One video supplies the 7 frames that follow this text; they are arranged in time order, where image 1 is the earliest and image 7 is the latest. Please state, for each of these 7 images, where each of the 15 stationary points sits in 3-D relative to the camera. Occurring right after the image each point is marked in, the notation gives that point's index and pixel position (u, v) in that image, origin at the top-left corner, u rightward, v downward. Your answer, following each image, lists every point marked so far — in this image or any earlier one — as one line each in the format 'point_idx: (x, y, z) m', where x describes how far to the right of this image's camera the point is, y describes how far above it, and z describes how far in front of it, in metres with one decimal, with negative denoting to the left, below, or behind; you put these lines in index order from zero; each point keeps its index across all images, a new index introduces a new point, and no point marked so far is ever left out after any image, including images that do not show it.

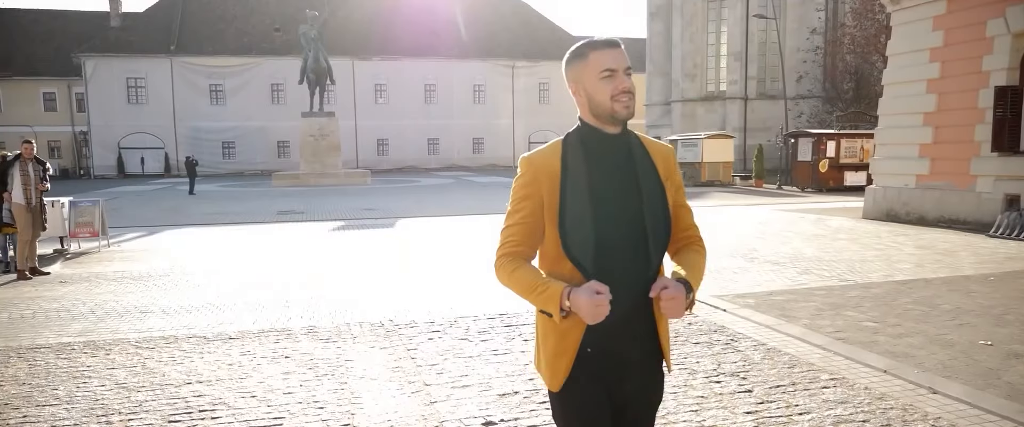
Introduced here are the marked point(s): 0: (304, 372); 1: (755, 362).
0: (-1.6, -1.2, +5.4) m
1: (+1.8, -1.1, +5.3) m
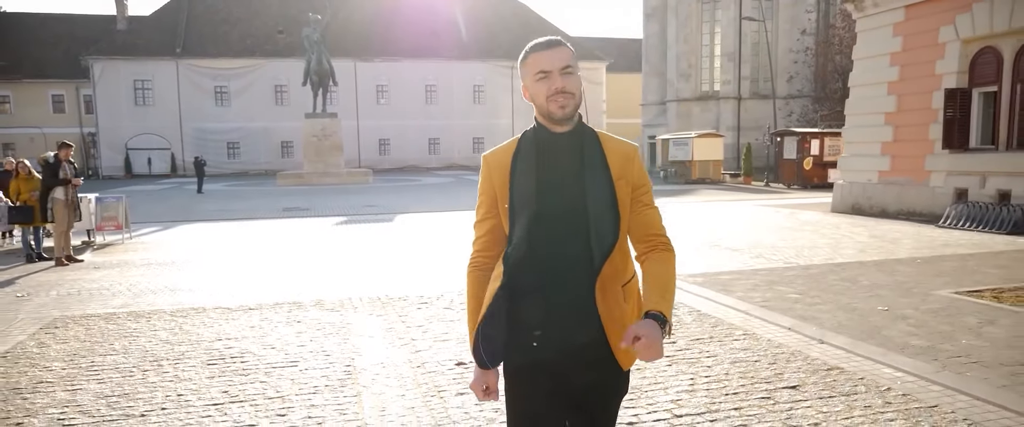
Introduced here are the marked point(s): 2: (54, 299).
0: (-1.8, -1.1, +6.5) m
1: (+1.6, -1.0, +6.4) m
2: (-5.3, -1.0, +8.3) m
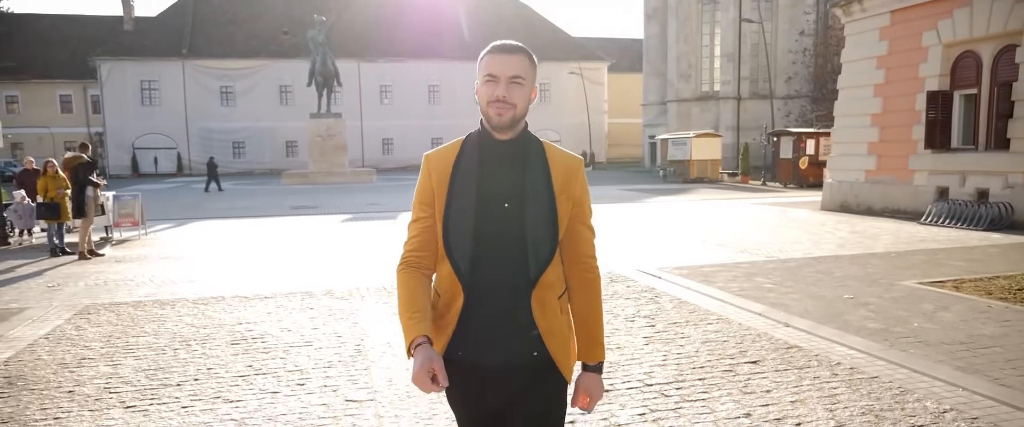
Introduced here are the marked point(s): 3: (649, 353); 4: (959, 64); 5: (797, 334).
0: (-1.9, -1.0, +7.1) m
1: (+1.5, -0.9, +7.0) m
2: (-5.3, -0.9, +8.9) m
3: (+1.1, -1.1, +5.5) m
4: (+8.8, +2.9, +14.0) m
5: (+2.4, -1.0, +6.0) m
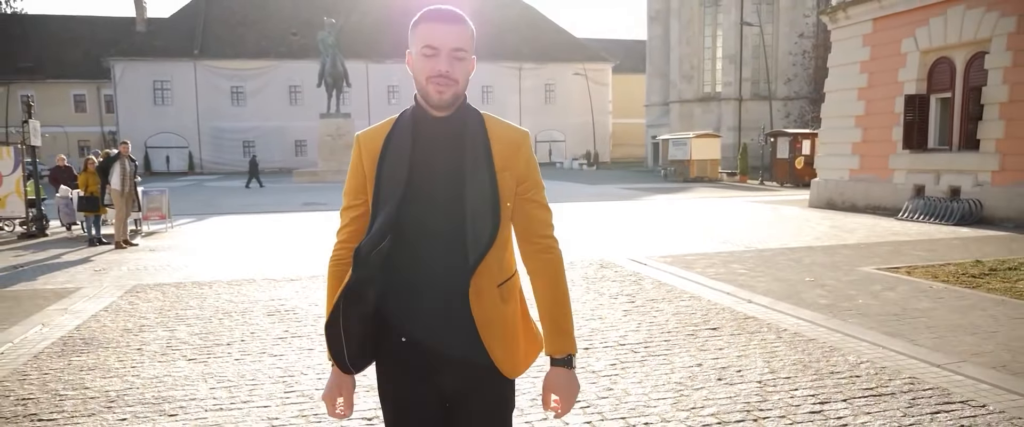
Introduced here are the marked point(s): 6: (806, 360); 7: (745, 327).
0: (-1.9, -0.9, +8.1) m
1: (+1.5, -0.8, +7.9) m
2: (-5.3, -0.8, +9.9) m
3: (+1.0, -1.0, +6.5) m
4: (+8.9, +3.0, +14.9) m
5: (+2.4, -0.9, +7.0) m
6: (+2.2, -1.1, +5.3) m
7: (+2.0, -1.0, +6.2) m
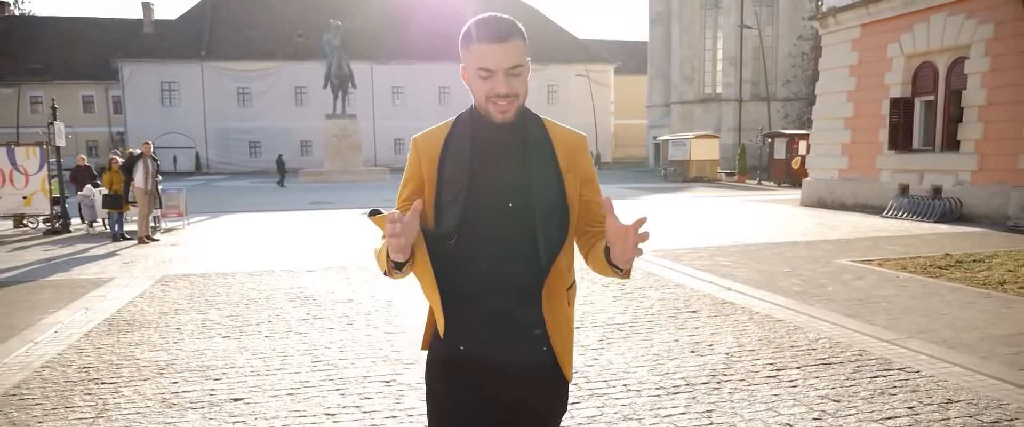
0: (-1.9, -0.9, +8.8) m
1: (+1.5, -0.8, +8.6) m
2: (-5.3, -0.8, +10.7) m
3: (+1.0, -0.9, +7.1) m
4: (+8.9, +3.1, +15.5) m
5: (+2.4, -0.9, +7.6) m
6: (+2.2, -1.0, +5.9) m
7: (+2.0, -0.9, +6.9) m
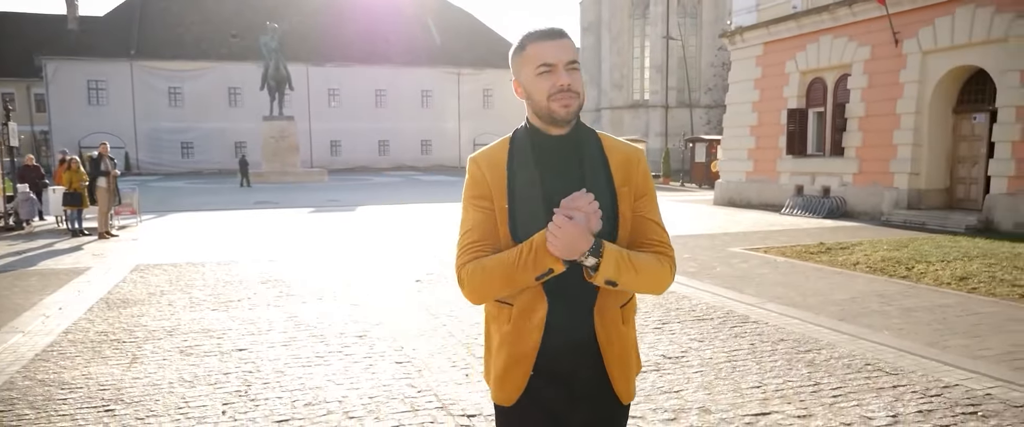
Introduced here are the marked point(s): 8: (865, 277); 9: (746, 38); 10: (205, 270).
0: (-2.7, -0.8, +10.0) m
1: (+0.7, -0.7, +10.1) m
2: (-6.3, -0.7, +11.5) m
3: (+0.4, -0.9, +8.6) m
4: (+7.5, +3.1, +17.6) m
5: (+1.7, -0.8, +9.2) m
6: (+1.6, -0.9, +7.5) m
7: (+1.4, -0.9, +8.4) m
8: (+4.5, -0.8, +8.9) m
9: (+6.5, +4.9, +19.7) m
10: (-4.3, -0.8, +9.9) m
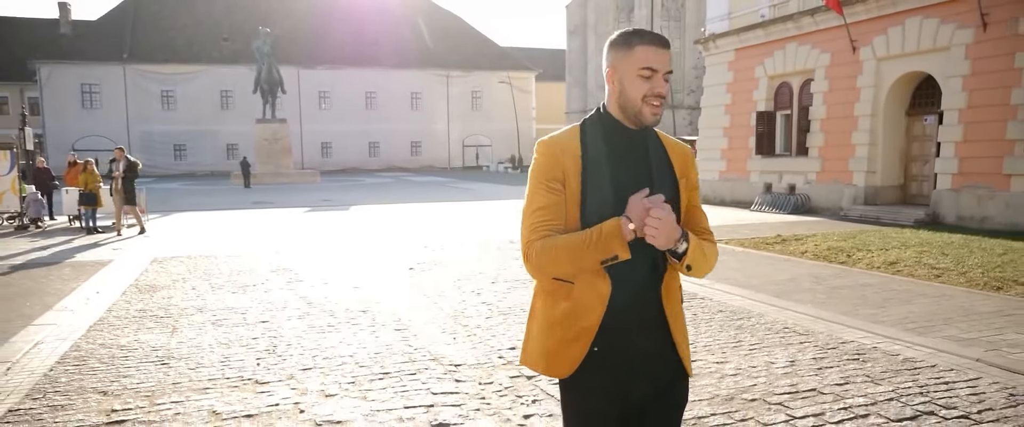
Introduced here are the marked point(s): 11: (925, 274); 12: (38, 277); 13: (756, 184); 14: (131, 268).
0: (-2.9, -0.7, +11.0) m
1: (+0.5, -0.6, +11.2) m
2: (-6.6, -0.6, +12.5) m
3: (+0.1, -0.8, +9.7) m
4: (+7.1, +3.2, +18.8) m
5: (+1.4, -0.7, +10.3) m
6: (+1.4, -0.9, +8.6) m
7: (+1.2, -0.8, +9.6) m
8: (+4.2, -0.7, +10.1) m
9: (+6.1, +5.0, +20.9) m
10: (-4.5, -0.8, +11.0) m
11: (+5.2, -0.8, +8.9) m
12: (-6.3, -0.9, +9.5) m
13: (+6.7, +0.8, +19.4) m
14: (-5.6, -0.8, +10.4) m
